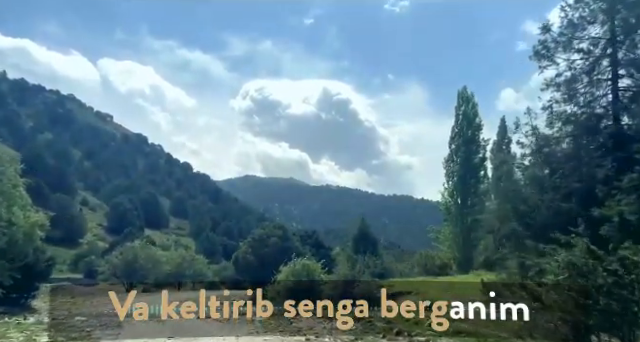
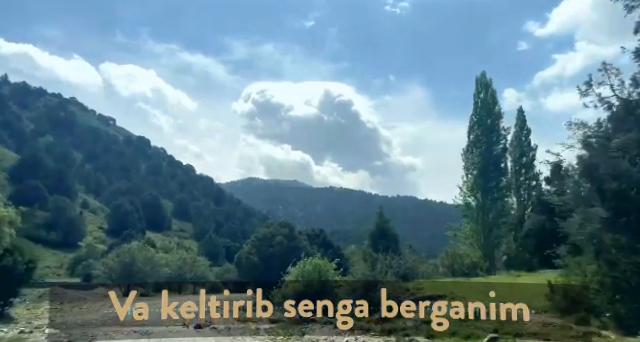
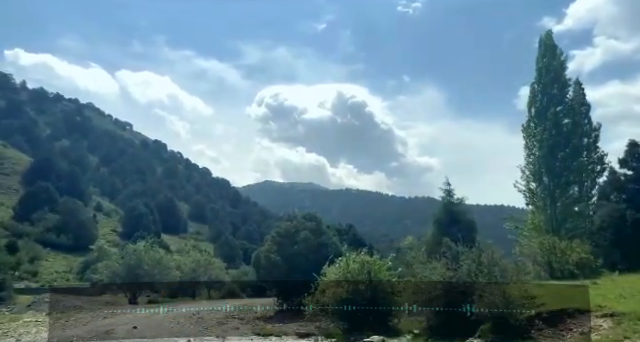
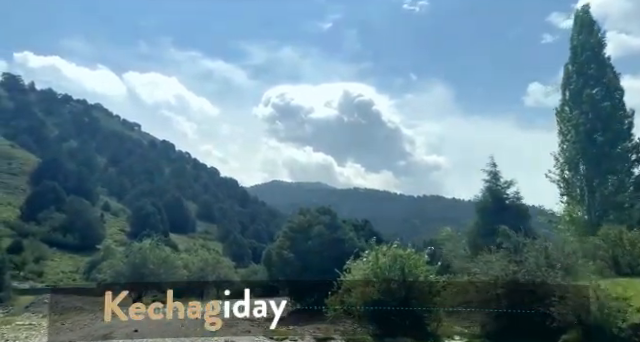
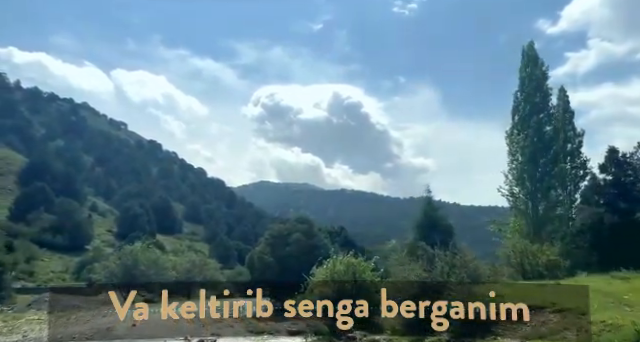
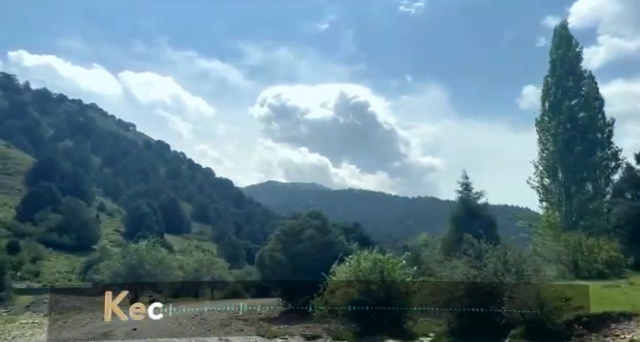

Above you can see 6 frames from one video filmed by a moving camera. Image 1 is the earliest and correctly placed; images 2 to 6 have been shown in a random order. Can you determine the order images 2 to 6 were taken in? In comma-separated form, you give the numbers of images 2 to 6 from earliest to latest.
2, 5, 3, 6, 4
